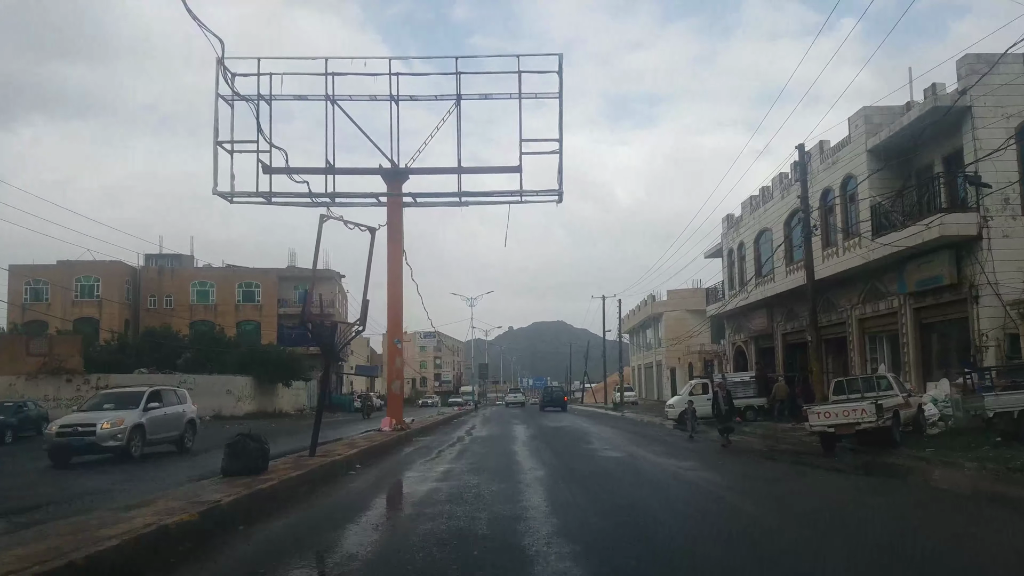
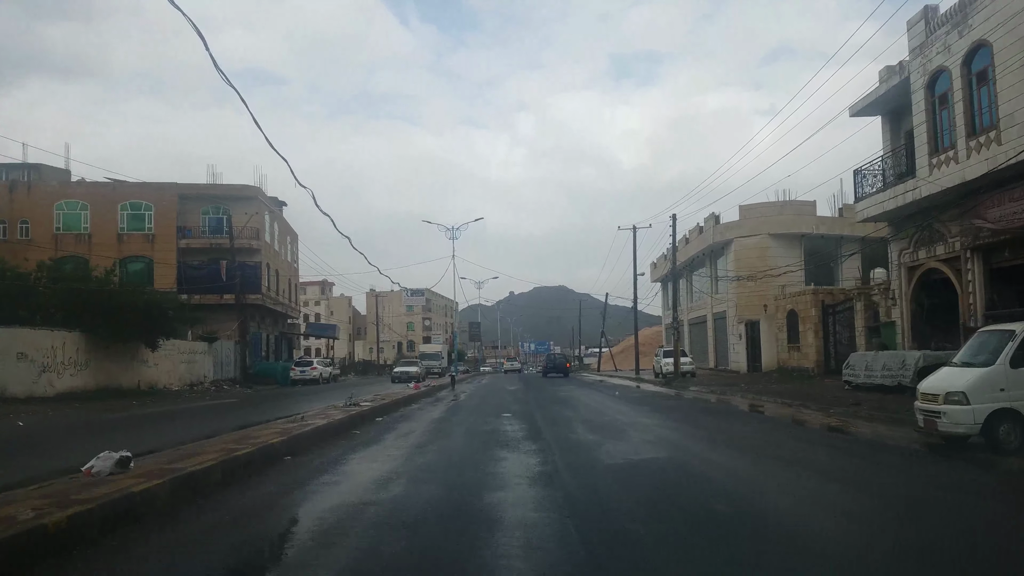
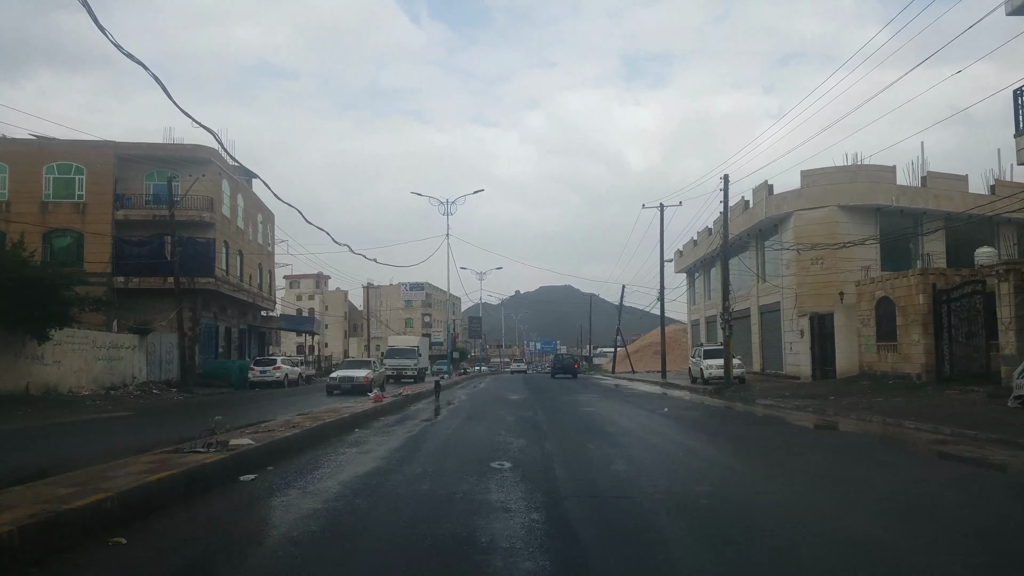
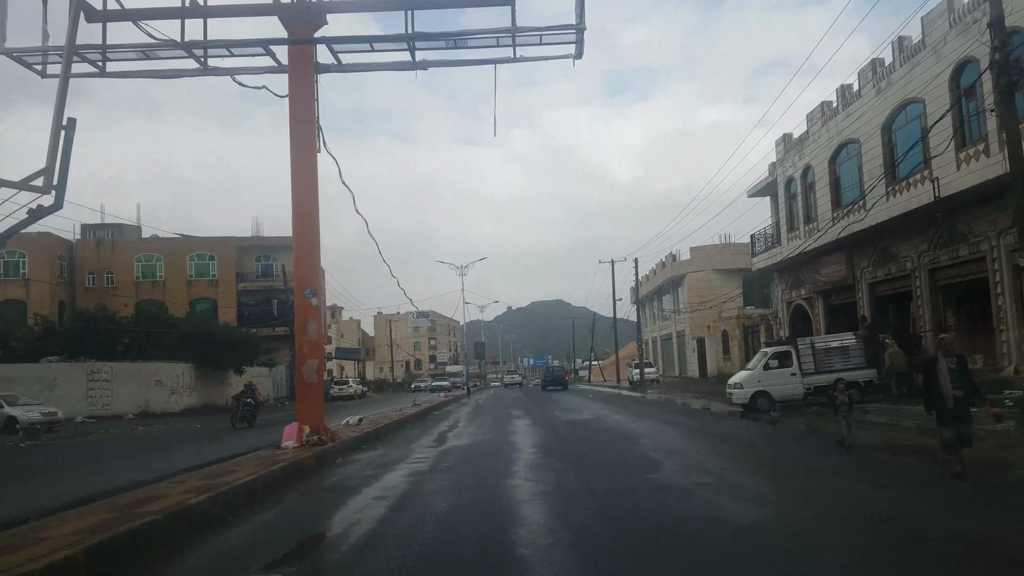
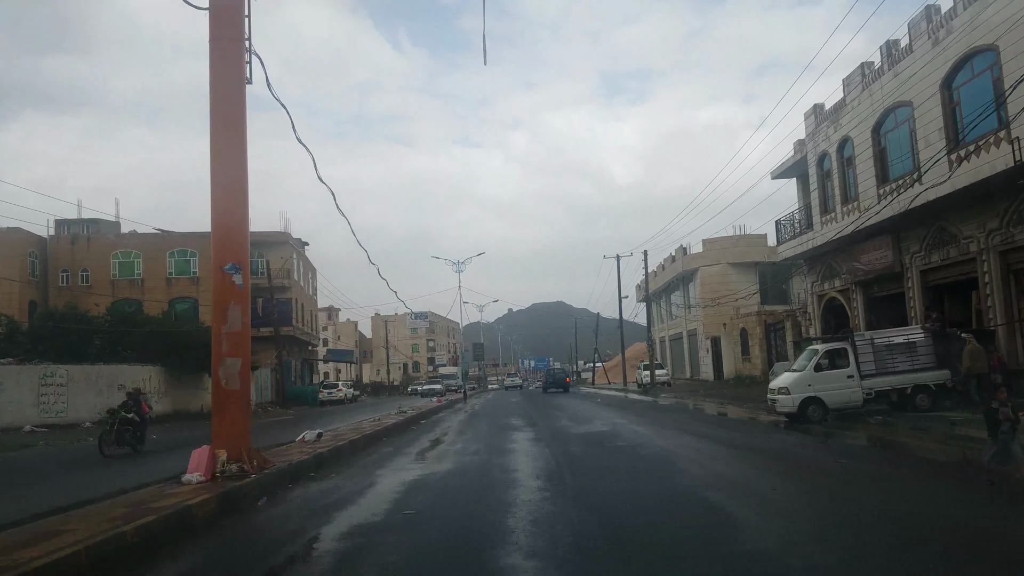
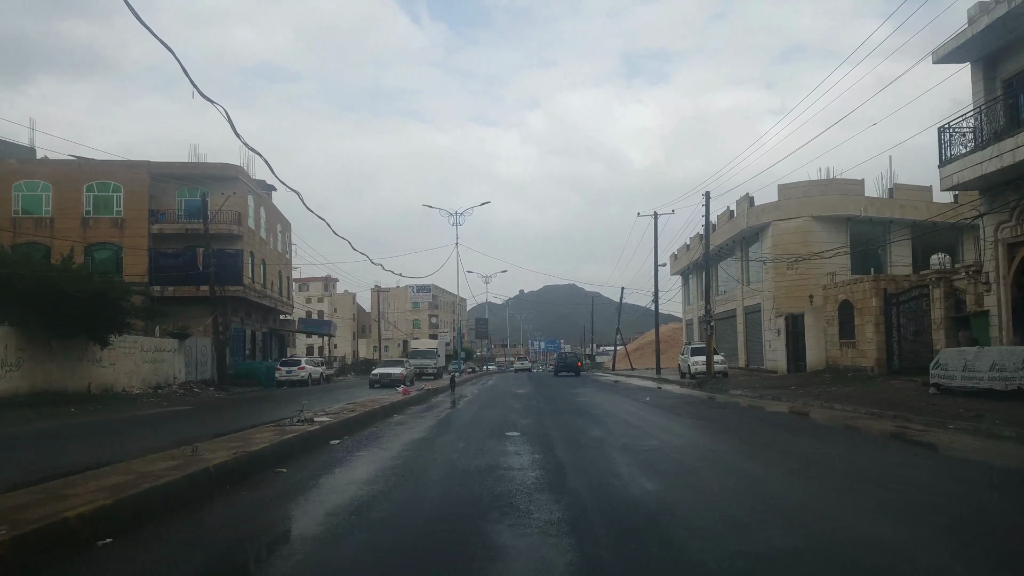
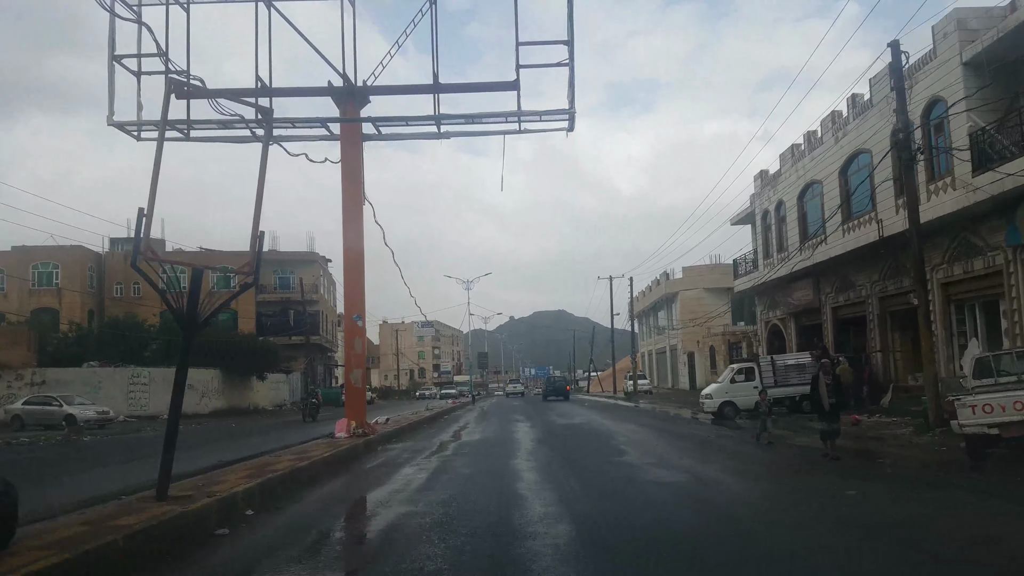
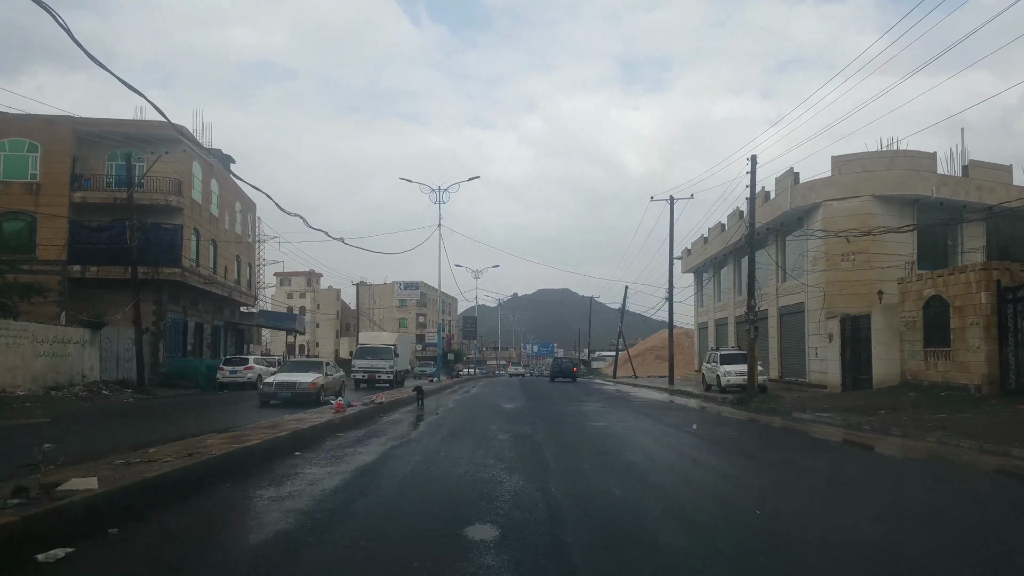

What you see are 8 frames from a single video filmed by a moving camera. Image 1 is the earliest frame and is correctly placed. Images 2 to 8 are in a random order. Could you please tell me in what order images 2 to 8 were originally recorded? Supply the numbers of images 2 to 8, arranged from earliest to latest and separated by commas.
7, 4, 5, 2, 6, 3, 8
